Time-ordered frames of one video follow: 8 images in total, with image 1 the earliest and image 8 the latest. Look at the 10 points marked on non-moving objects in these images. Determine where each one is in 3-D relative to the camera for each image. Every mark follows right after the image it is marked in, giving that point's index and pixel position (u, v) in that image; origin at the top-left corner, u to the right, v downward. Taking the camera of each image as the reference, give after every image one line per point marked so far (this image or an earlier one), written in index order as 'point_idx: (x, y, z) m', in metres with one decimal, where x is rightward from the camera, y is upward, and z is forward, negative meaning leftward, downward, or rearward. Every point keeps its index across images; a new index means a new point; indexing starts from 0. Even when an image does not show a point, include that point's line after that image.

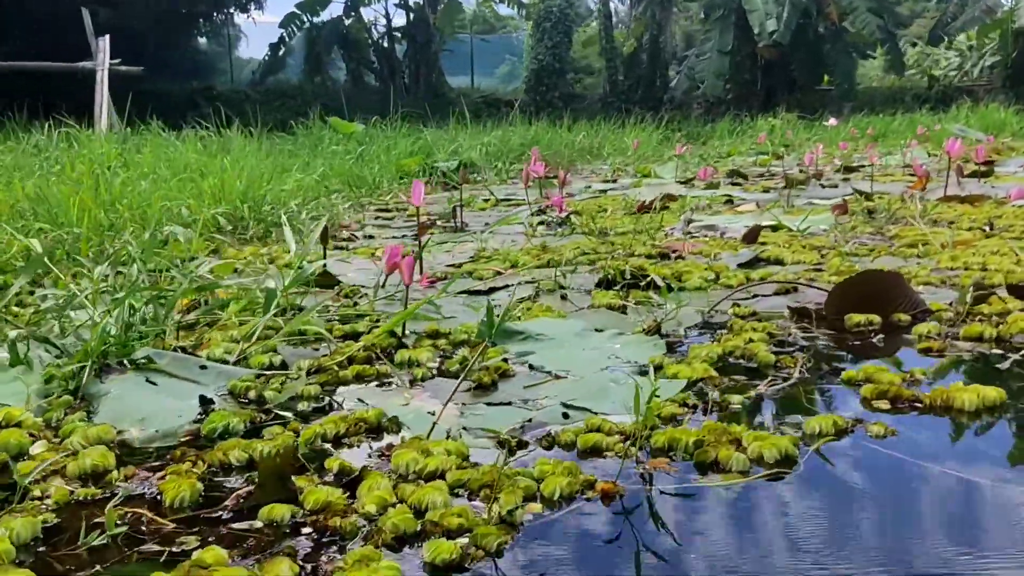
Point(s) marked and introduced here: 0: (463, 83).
0: (-0.7, +3.1, +14.6) m
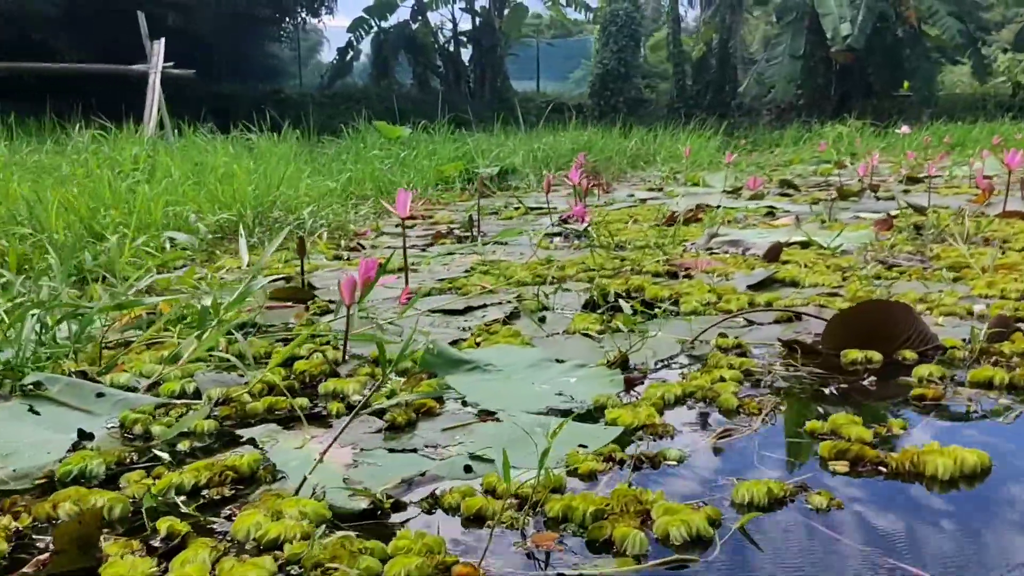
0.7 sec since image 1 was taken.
0: (+0.3, +3.0, +14.5) m
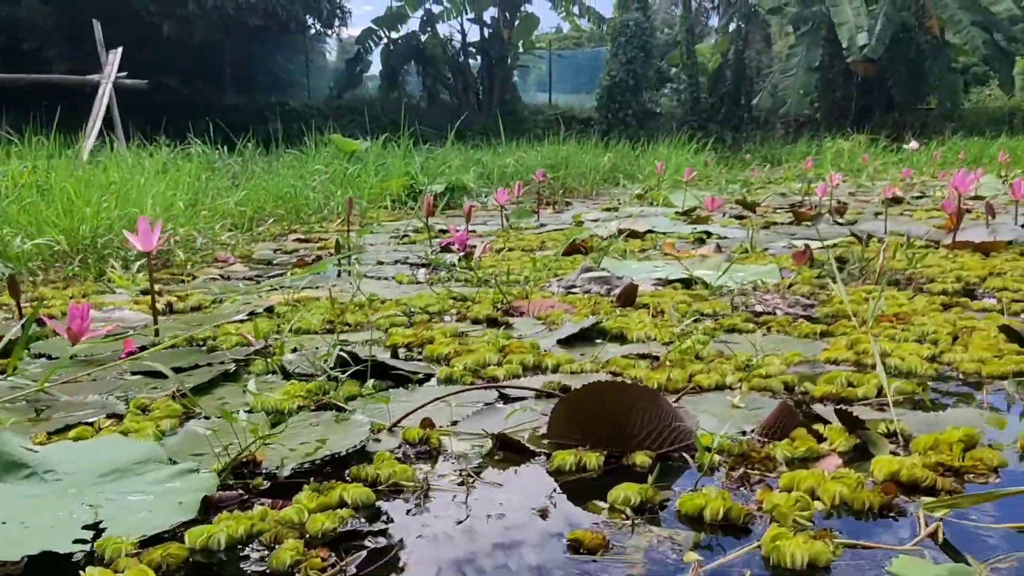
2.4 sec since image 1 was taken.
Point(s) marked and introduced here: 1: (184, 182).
0: (+0.4, +2.8, +14.2) m
1: (-1.2, +0.4, +3.5) m
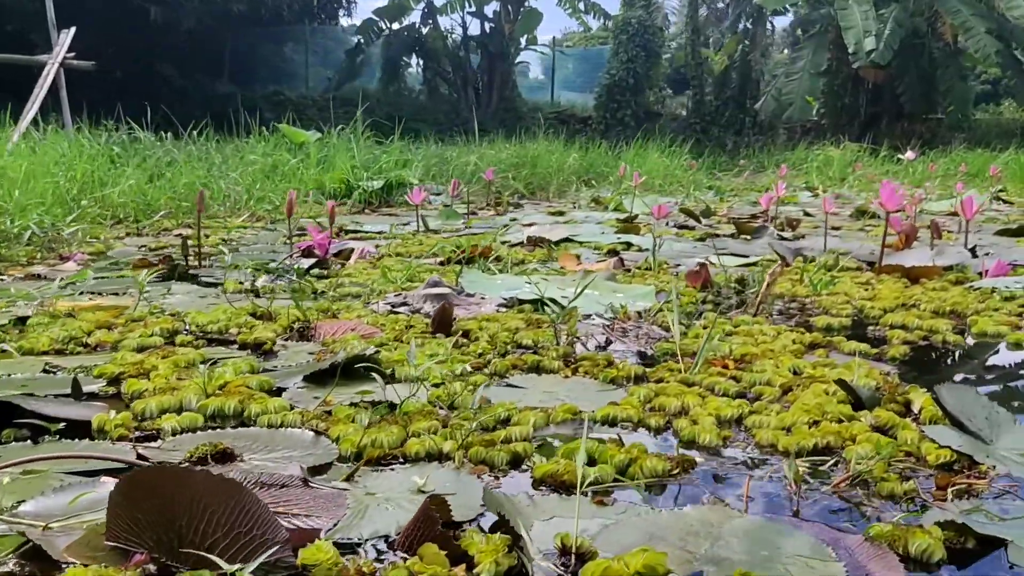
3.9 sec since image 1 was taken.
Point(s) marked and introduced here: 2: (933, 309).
0: (+0.4, +2.8, +13.9) m
1: (-1.5, +0.4, +3.3) m
2: (+0.8, 0.0, +1.9) m
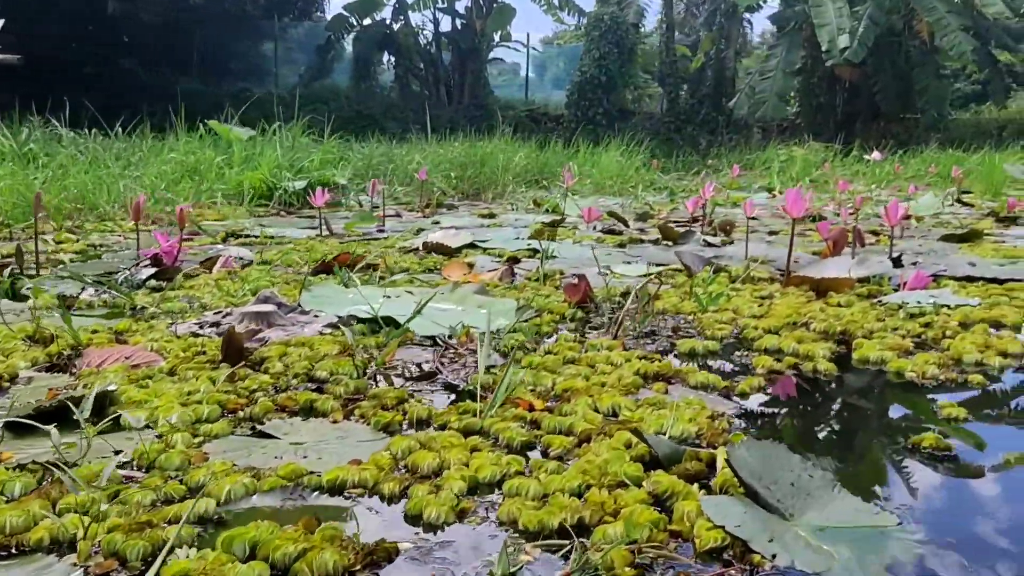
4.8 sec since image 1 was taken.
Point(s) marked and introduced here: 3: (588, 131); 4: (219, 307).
0: (+0.1, +2.8, +13.7) m
1: (-1.8, +0.4, +3.1) m
2: (+0.5, -0.1, +1.7) m
3: (+0.9, +1.9, +11.3) m
4: (-0.5, 0.0, +1.6) m
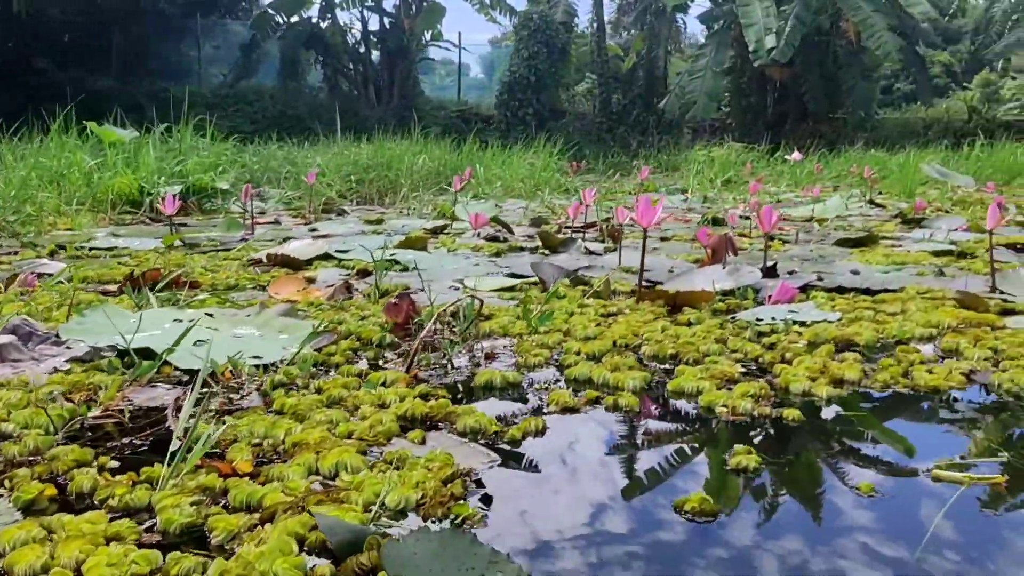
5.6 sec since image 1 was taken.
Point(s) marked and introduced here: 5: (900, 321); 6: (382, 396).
0: (-0.9, +2.7, +13.5) m
1: (-2.2, +0.3, +2.8) m
2: (+0.2, -0.1, +1.5) m
3: (+0.1, +1.8, +11.1) m
4: (-0.8, -0.1, +1.4) m
5: (+0.7, -0.1, +1.8) m
6: (-0.2, -0.1, +1.2) m
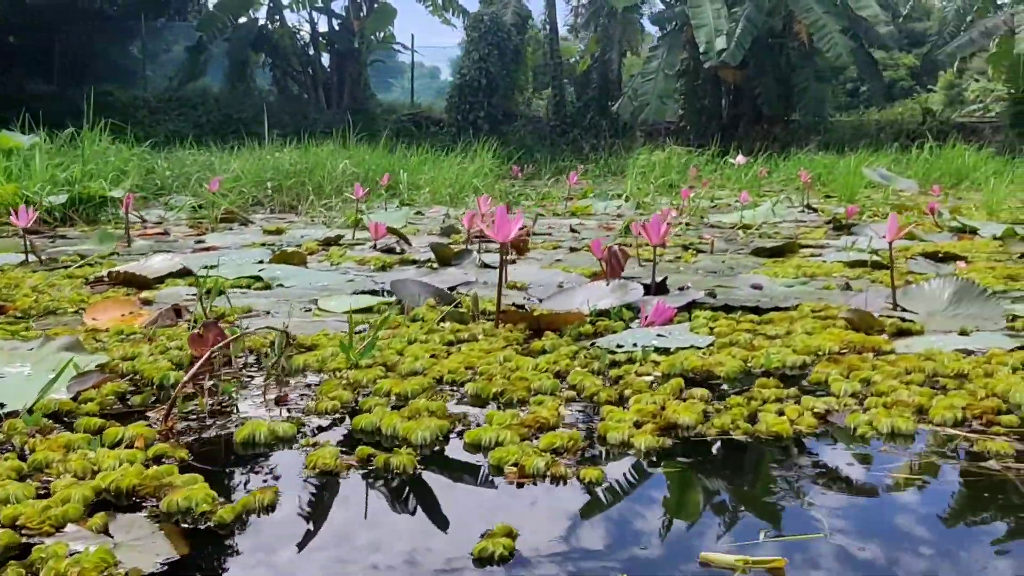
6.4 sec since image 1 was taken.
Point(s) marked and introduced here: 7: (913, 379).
0: (-1.6, +2.6, +13.3) m
1: (-2.5, +0.3, +2.5) m
2: (-0.1, -0.1, +1.3) m
3: (-0.5, +1.8, +11.0) m
4: (-1.1, -0.1, +1.2) m
5: (+0.5, -0.1, +1.6) m
6: (-0.4, -0.2, +1.0) m
7: (+0.6, -0.1, +1.4) m
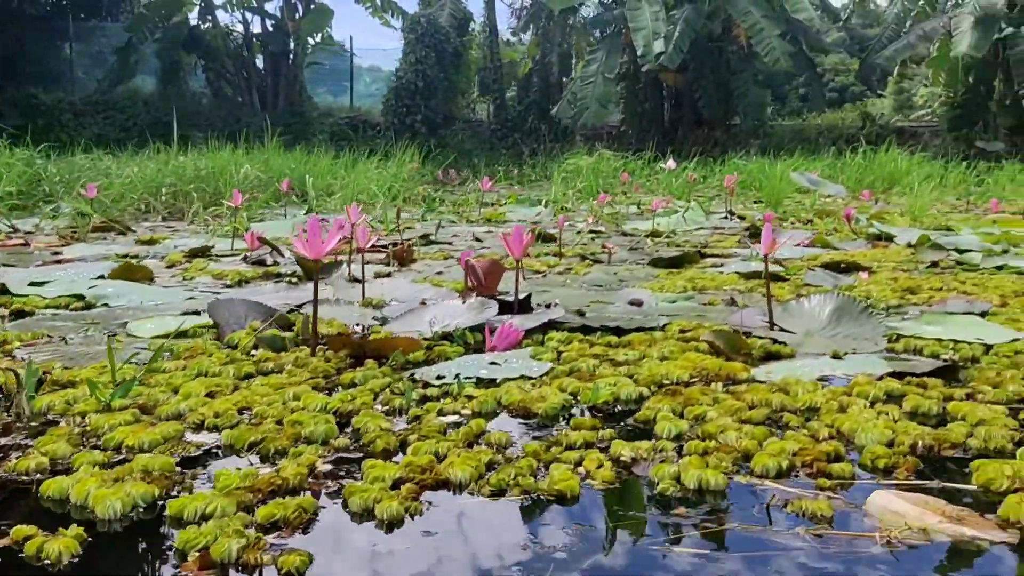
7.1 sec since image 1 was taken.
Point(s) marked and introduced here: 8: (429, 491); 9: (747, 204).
0: (-2.4, +2.5, +13.0) m
1: (-2.8, +0.2, +2.2) m
2: (-0.4, -0.2, +1.1) m
3: (-1.2, +1.7, +10.7) m
4: (-1.4, -0.2, +1.0) m
5: (+0.2, -0.1, +1.5) m
6: (-0.7, -0.2, +0.8) m
7: (+0.3, -0.2, +1.2) m
8: (-0.1, -0.2, +1.0) m
9: (+1.3, +0.5, +5.4) m
